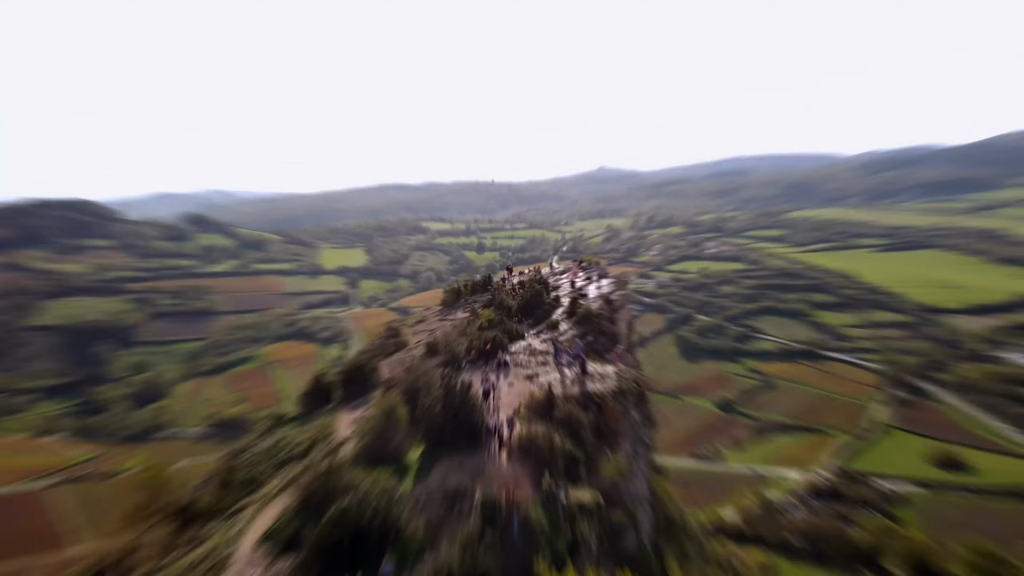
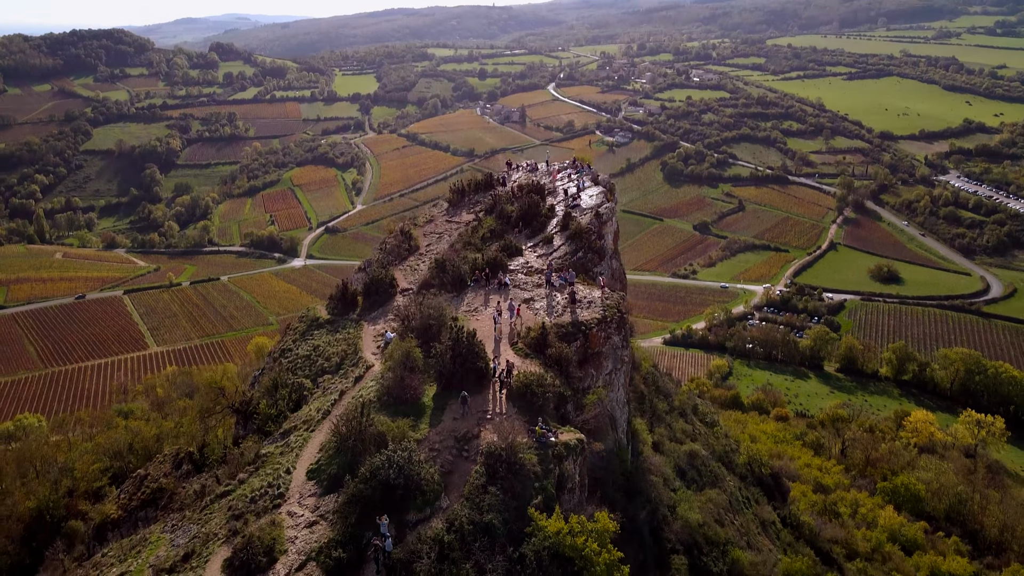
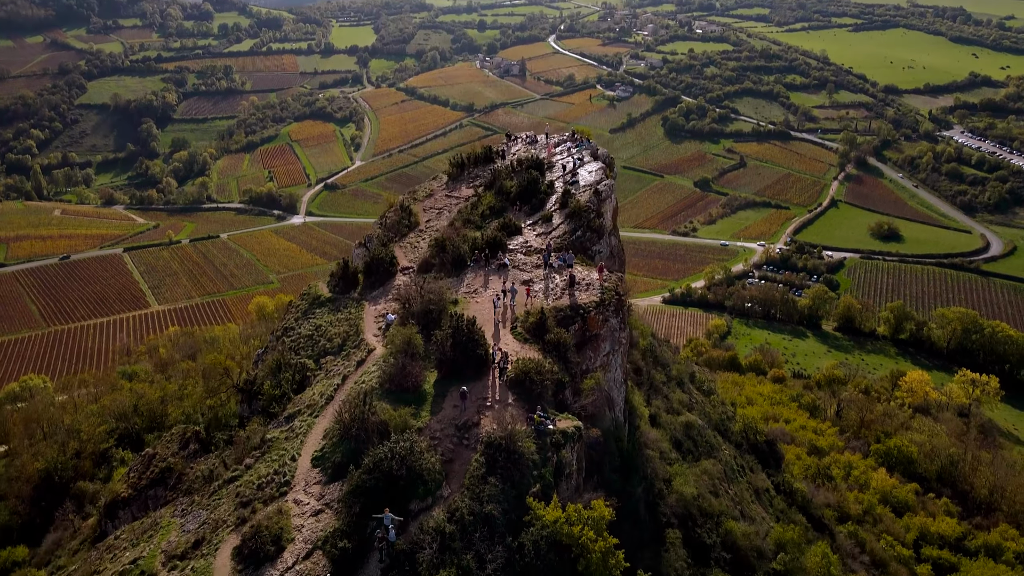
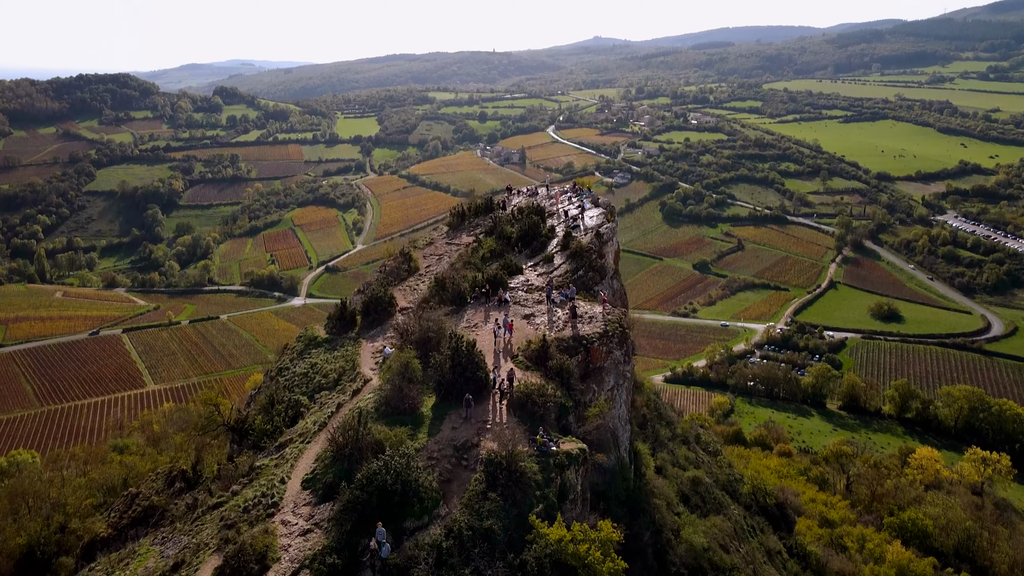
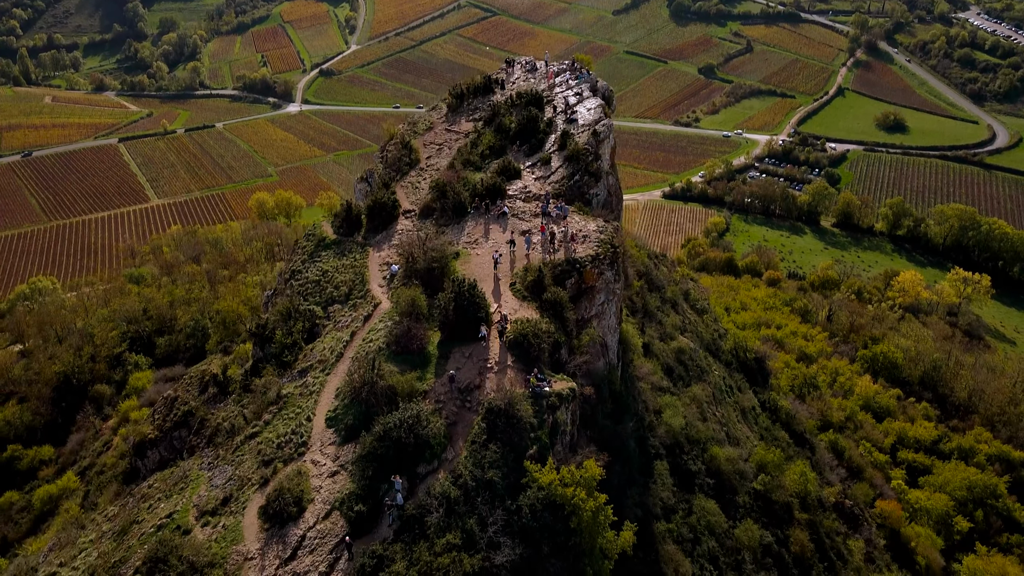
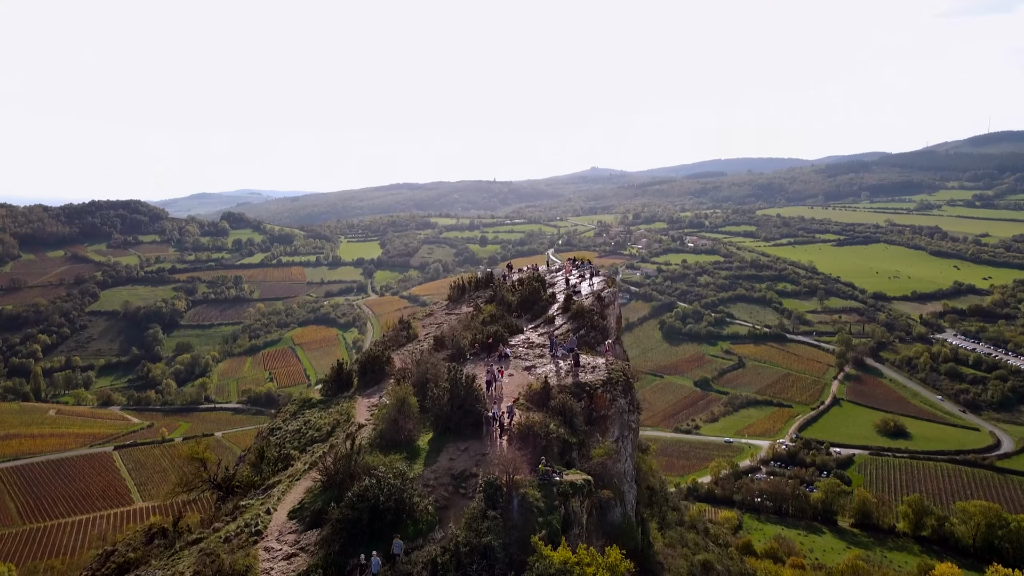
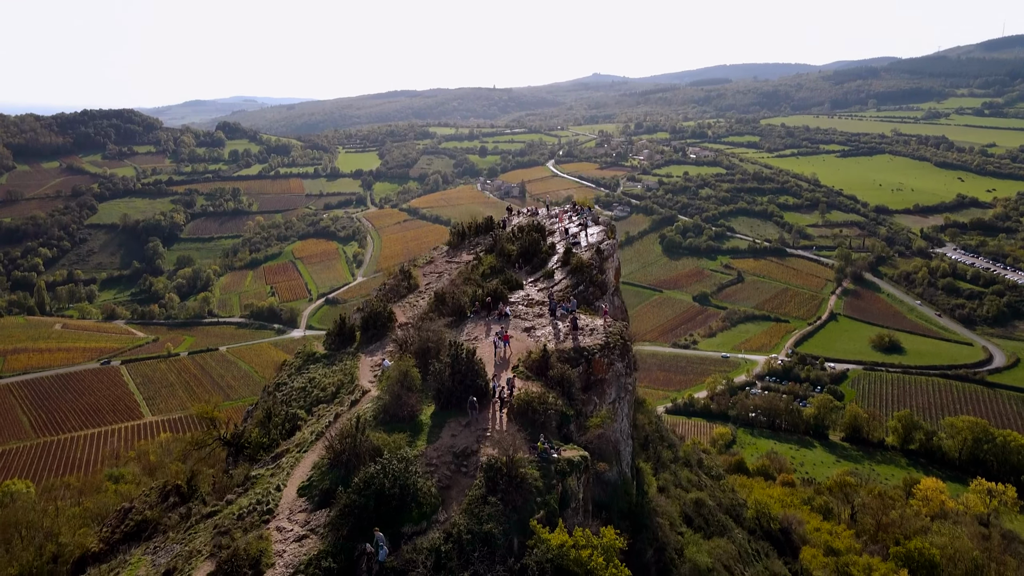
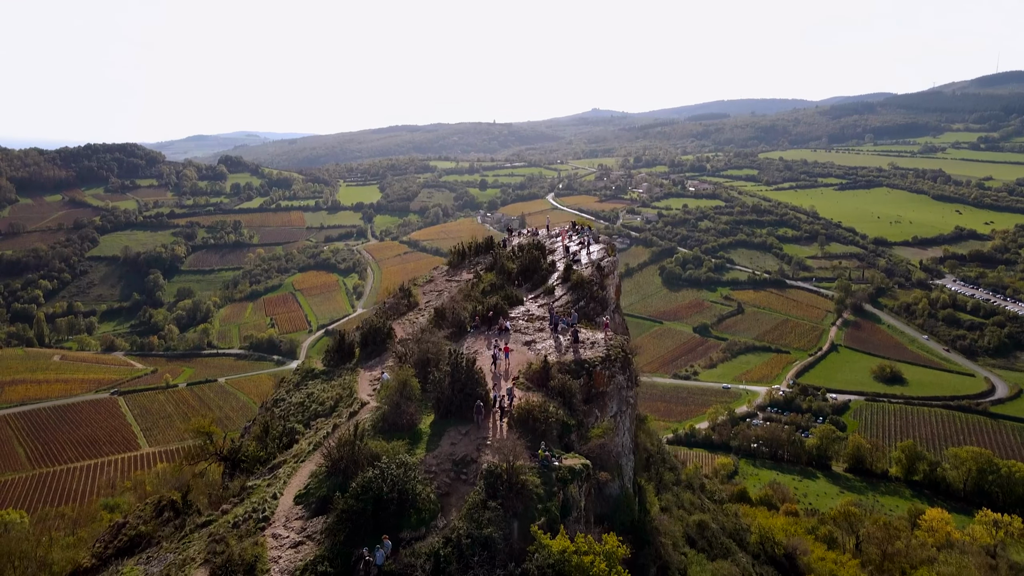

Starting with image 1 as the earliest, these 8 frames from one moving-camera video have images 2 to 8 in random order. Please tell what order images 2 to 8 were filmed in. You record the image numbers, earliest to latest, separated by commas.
6, 8, 7, 4, 2, 3, 5
